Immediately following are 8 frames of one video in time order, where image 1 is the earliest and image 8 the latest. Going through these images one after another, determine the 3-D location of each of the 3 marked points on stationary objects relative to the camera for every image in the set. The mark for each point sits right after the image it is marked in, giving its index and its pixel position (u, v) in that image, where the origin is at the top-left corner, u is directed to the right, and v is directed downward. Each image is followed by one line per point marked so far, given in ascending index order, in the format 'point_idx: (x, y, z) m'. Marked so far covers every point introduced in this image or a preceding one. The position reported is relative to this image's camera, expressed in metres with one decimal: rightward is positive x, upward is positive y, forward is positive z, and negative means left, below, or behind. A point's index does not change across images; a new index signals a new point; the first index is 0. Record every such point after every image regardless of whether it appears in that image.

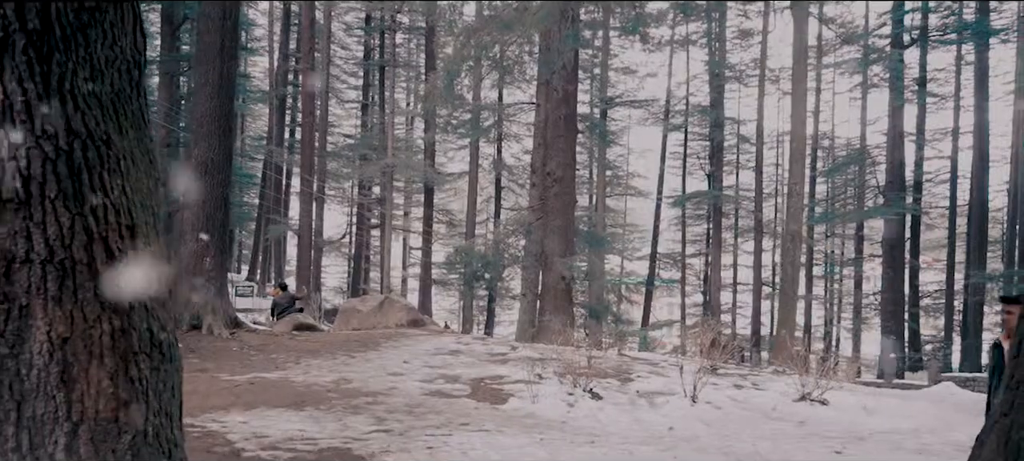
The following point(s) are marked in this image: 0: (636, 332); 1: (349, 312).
0: (+2.7, -2.2, +14.8) m
1: (-3.4, -1.7, +14.2) m
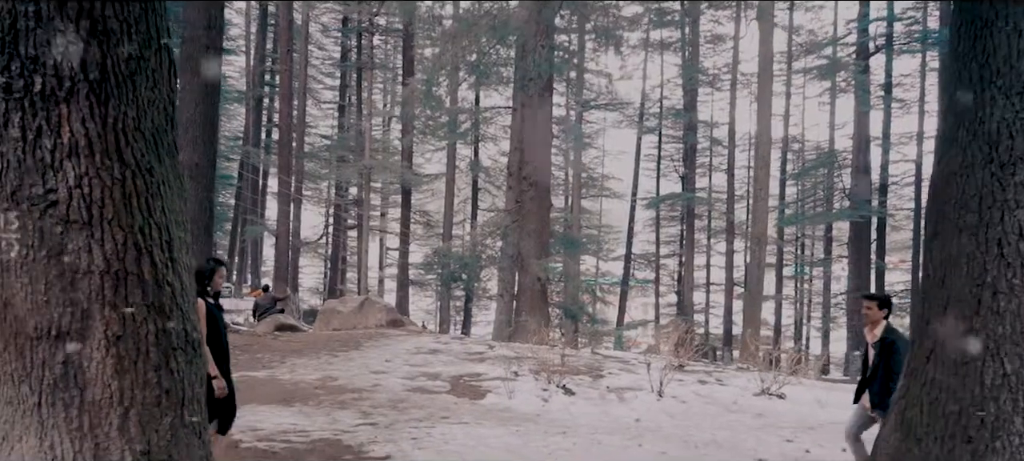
0: (+2.2, -2.2, +15.4) m
1: (-3.9, -1.7, +14.6) m
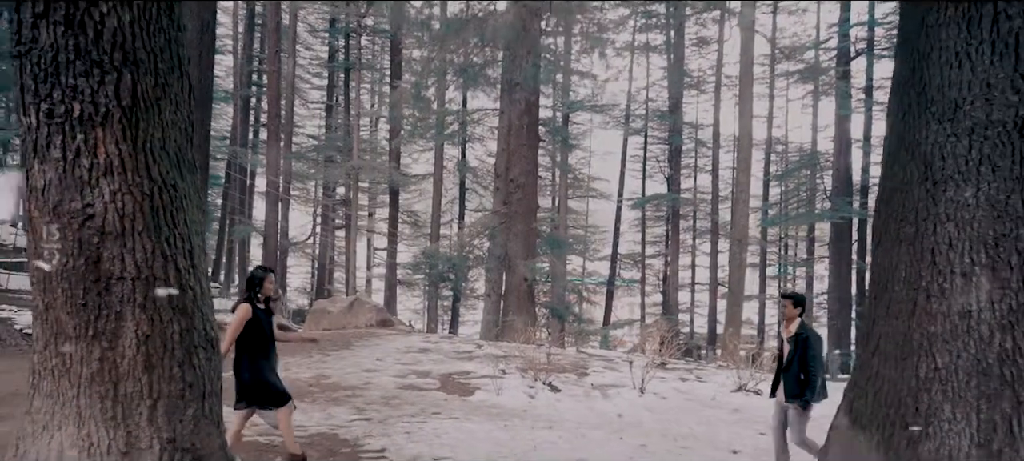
0: (+1.9, -2.3, +15.8) m
1: (-4.1, -1.7, +14.9) m
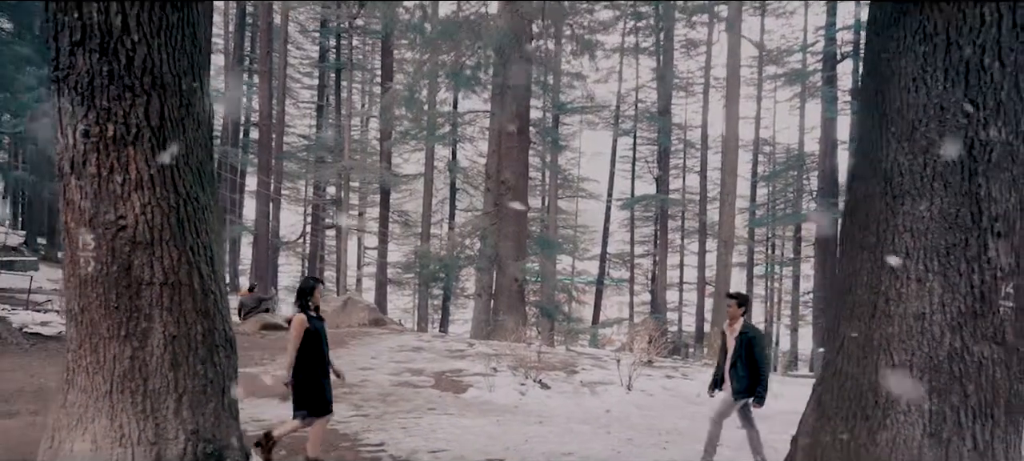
0: (+1.7, -2.3, +16.1) m
1: (-4.3, -1.8, +15.1) m
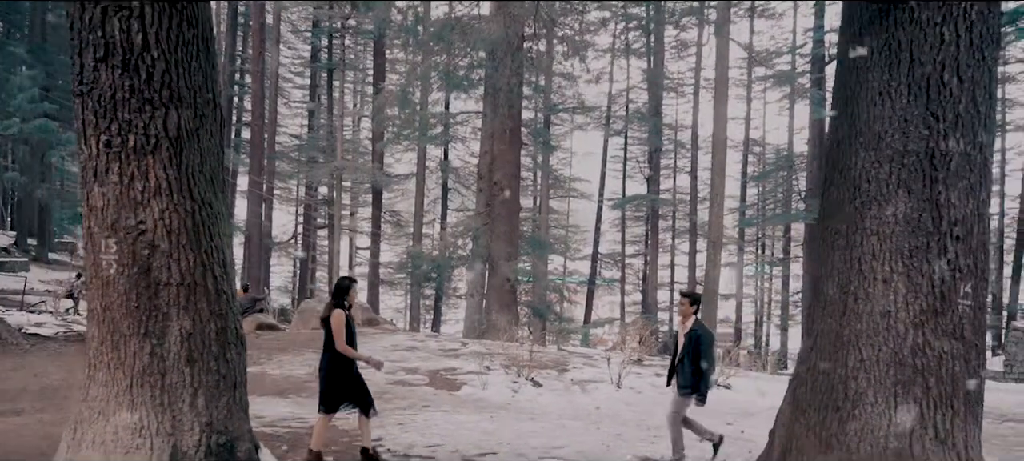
0: (+1.5, -2.3, +16.3) m
1: (-4.5, -1.8, +15.3) m
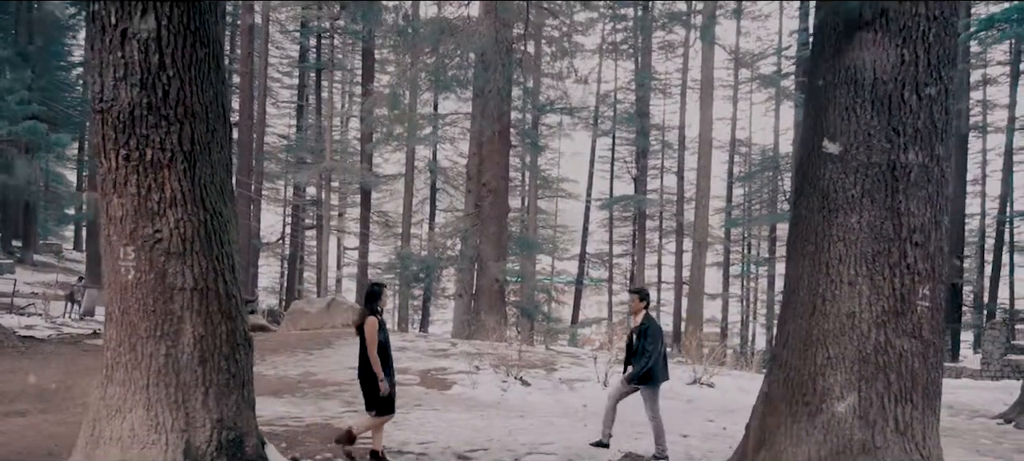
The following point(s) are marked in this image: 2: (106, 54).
0: (+1.2, -2.3, +16.6) m
1: (-4.7, -1.8, +15.4) m
2: (-2.1, +0.9, +3.5) m
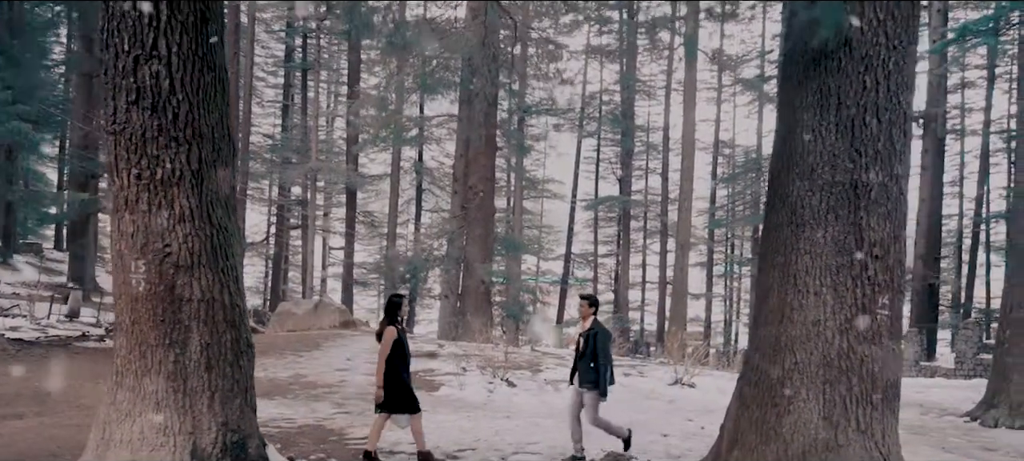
0: (+0.9, -2.4, +16.9) m
1: (-5.0, -1.9, +15.6) m
2: (-2.1, +0.8, +3.7) m
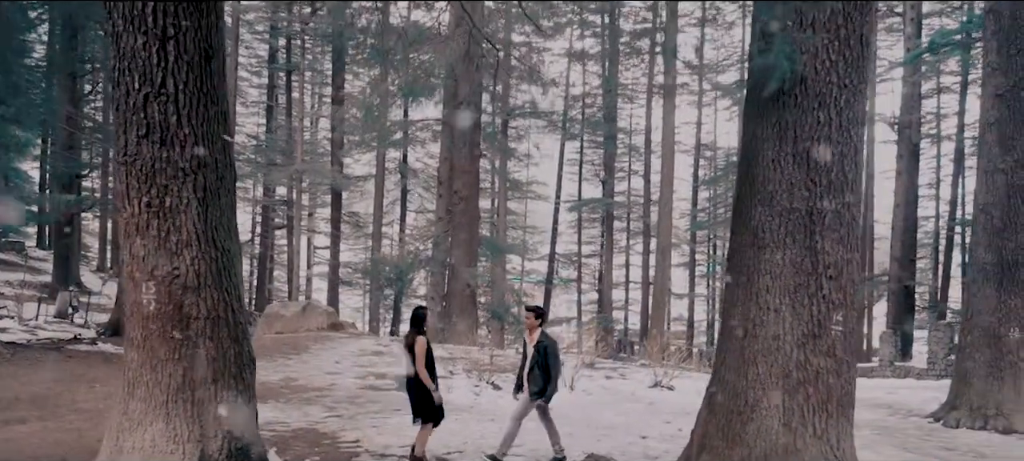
0: (+0.5, -2.5, +17.2) m
1: (-5.4, -2.0, +15.8) m
2: (-2.2, +0.7, +4.0) m
